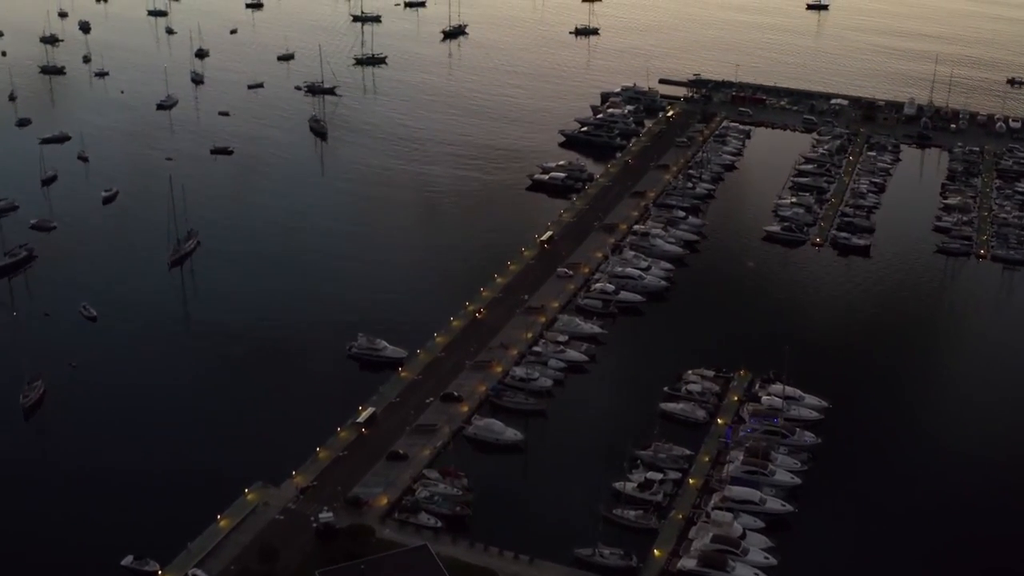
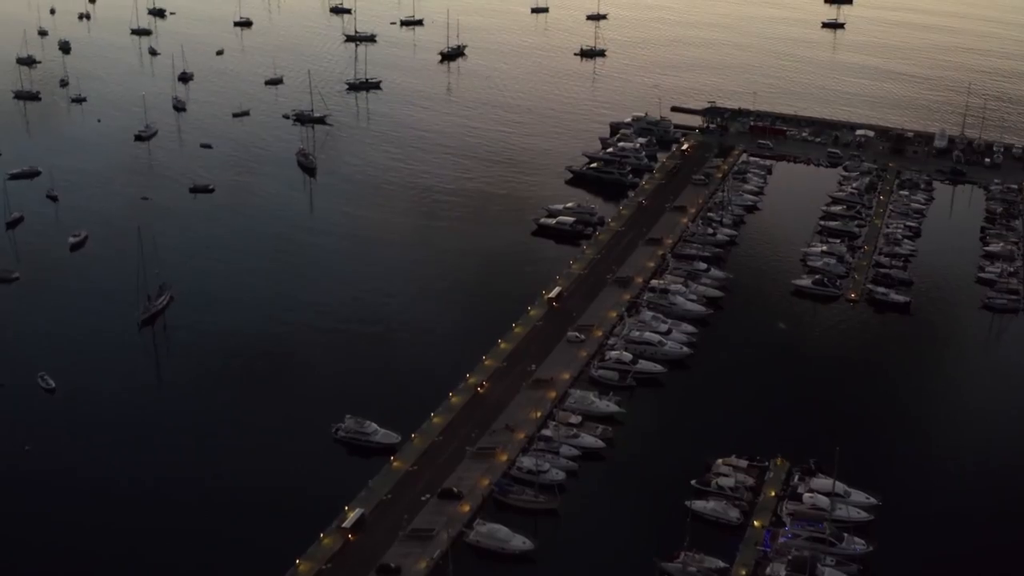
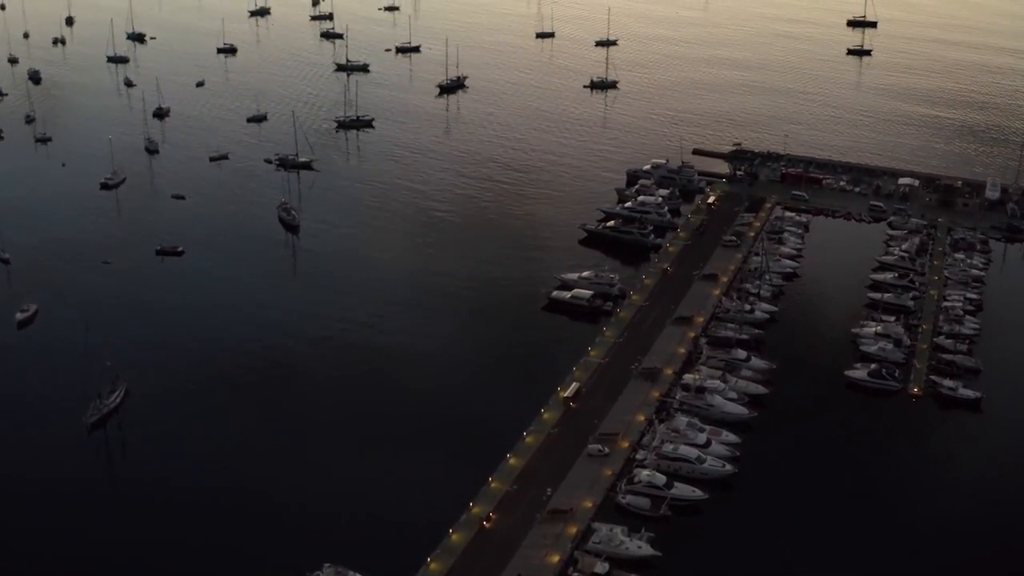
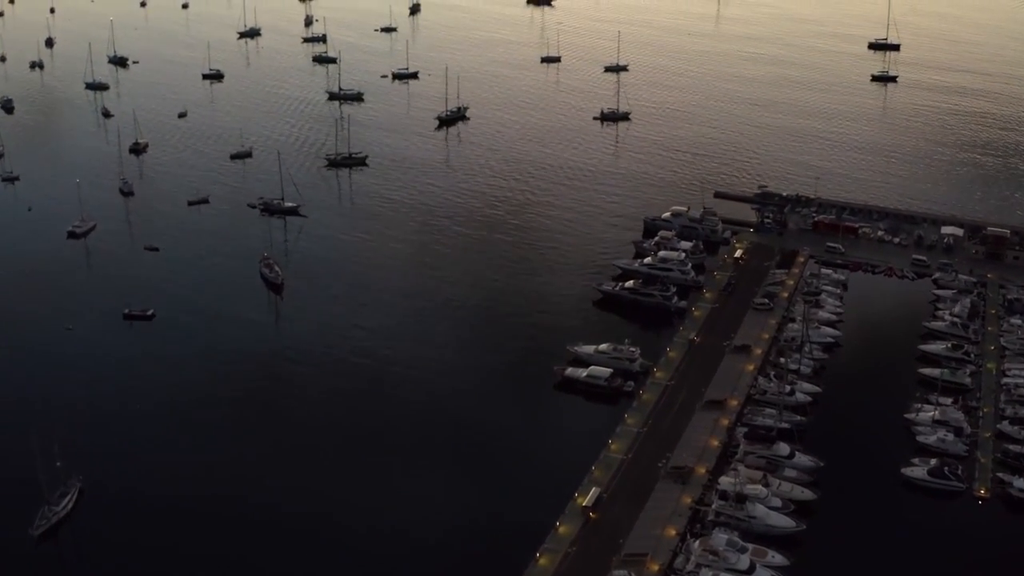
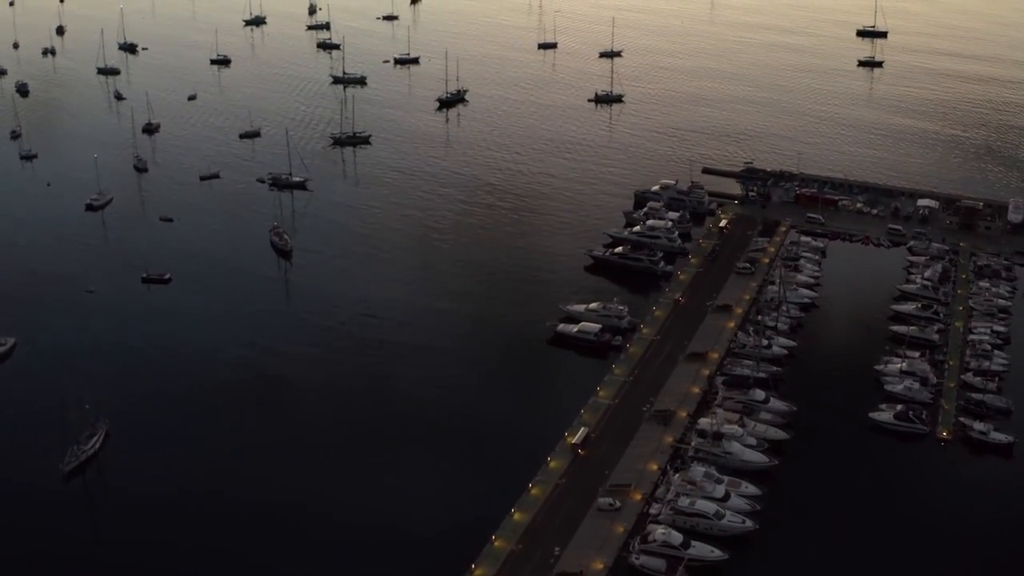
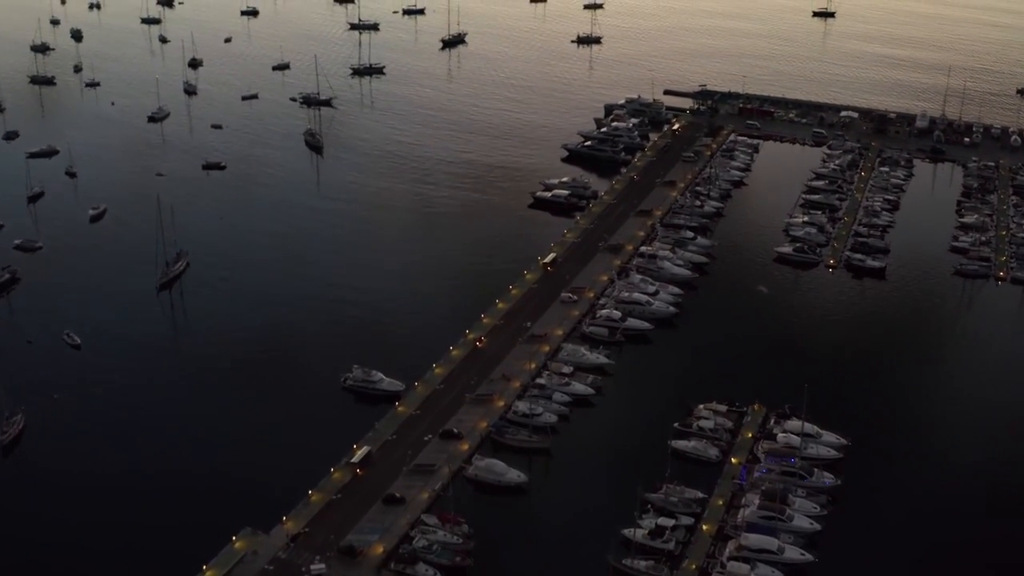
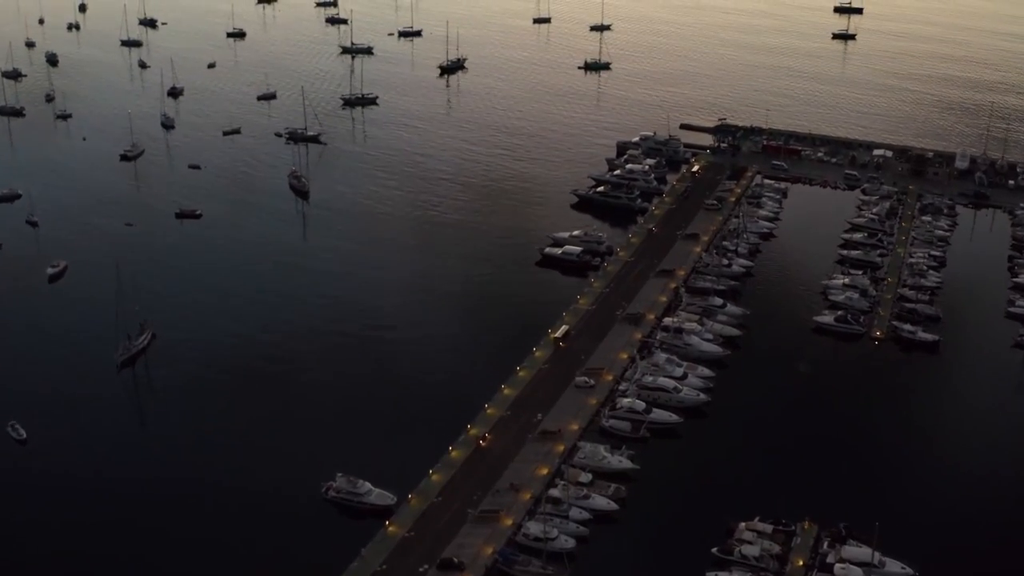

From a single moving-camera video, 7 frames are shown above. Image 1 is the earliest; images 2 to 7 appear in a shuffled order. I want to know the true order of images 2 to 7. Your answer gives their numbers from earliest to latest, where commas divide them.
6, 2, 7, 3, 5, 4
